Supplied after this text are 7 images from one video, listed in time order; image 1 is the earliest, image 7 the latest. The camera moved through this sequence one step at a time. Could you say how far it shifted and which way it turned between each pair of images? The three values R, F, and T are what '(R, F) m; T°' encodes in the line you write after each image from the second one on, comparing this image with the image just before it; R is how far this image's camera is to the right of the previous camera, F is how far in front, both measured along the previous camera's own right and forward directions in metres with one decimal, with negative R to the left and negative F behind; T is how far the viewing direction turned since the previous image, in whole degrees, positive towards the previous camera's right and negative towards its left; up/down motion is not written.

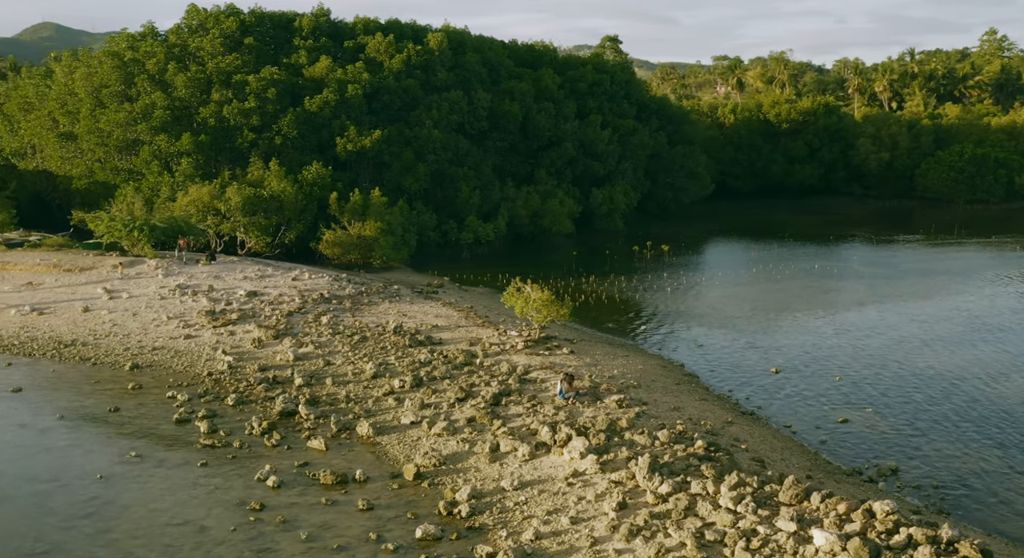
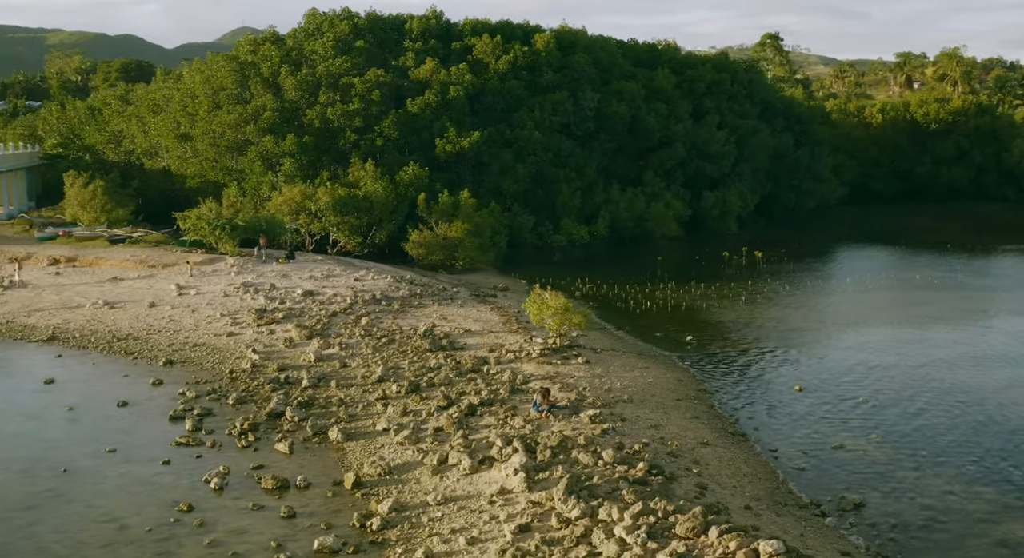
(+2.9, +0.6) m; -8°
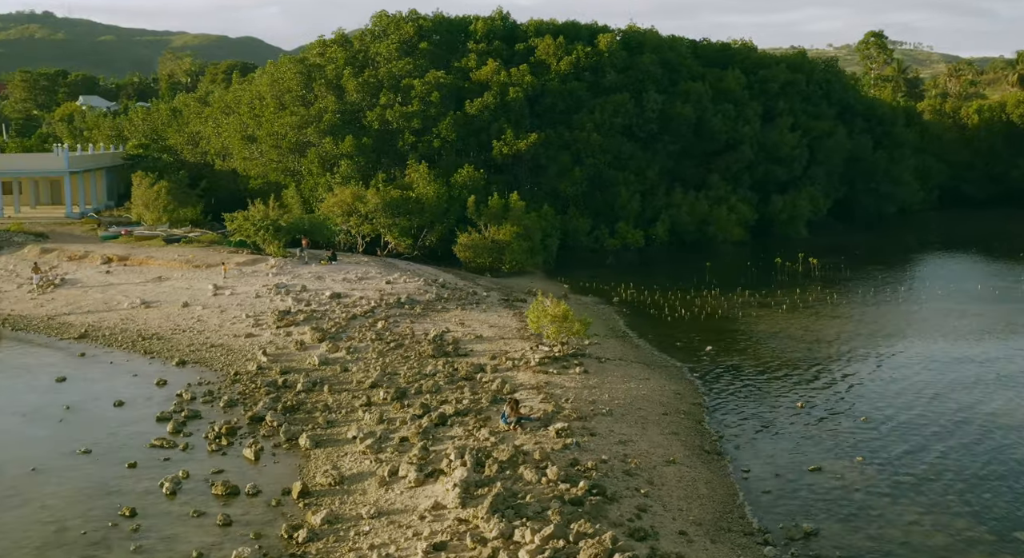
(+2.0, +0.4) m; -5°
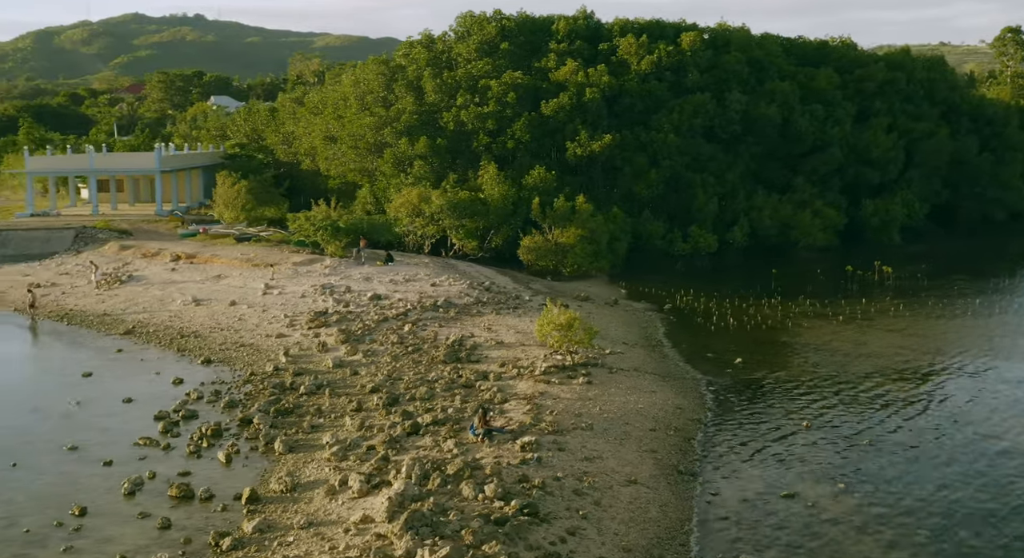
(+2.3, +0.5) m; -6°
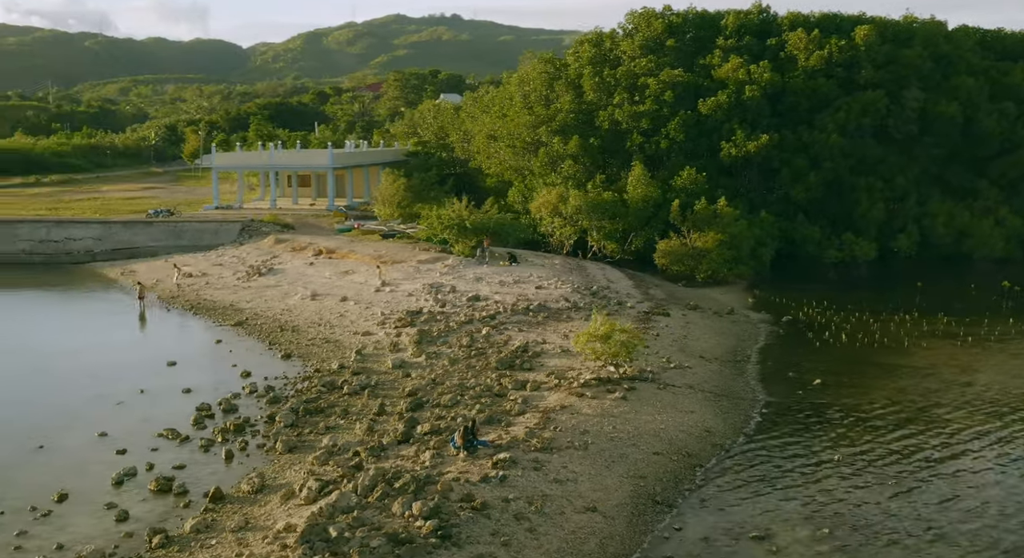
(+3.6, +0.8) m; -12°
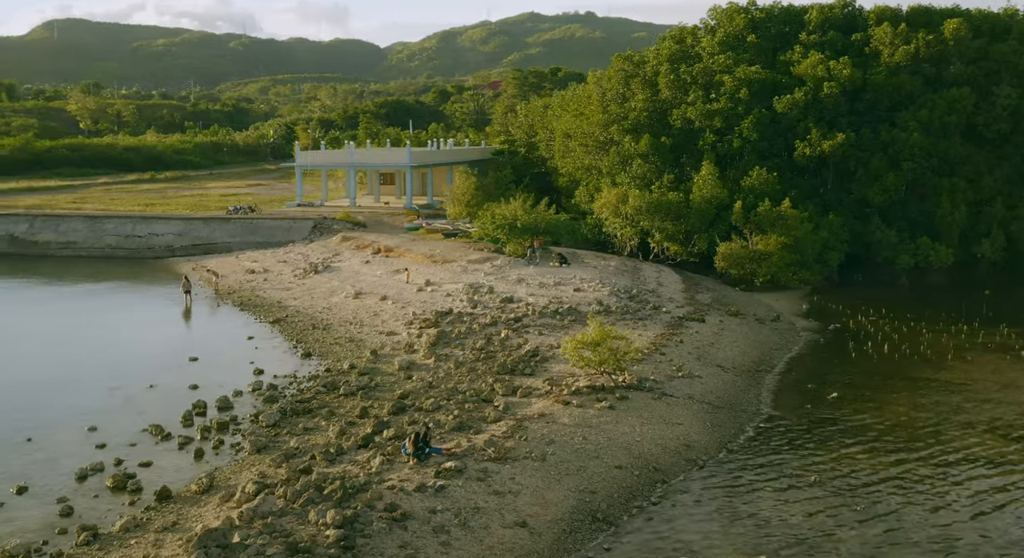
(+2.5, +0.4) m; -6°
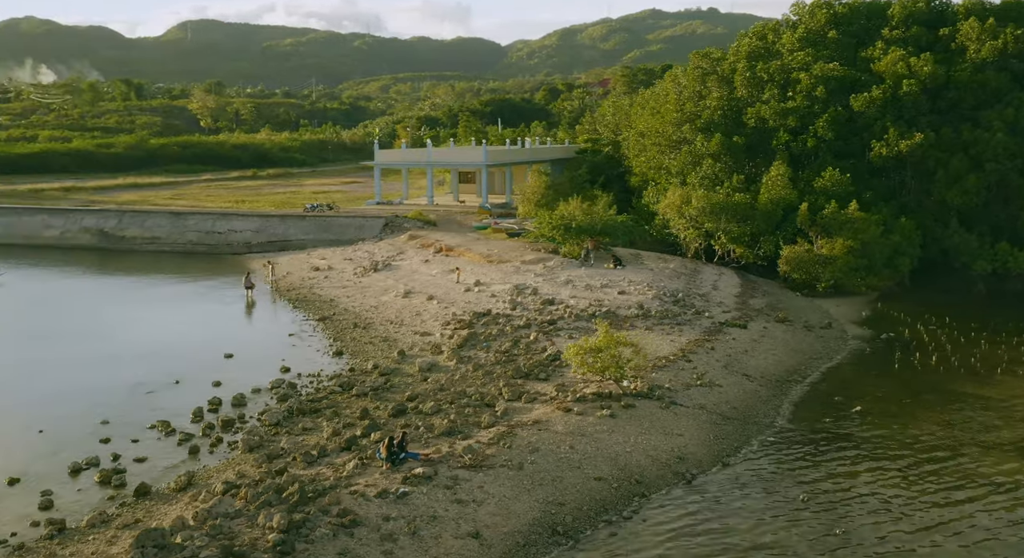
(+2.0, +0.3) m; -6°
